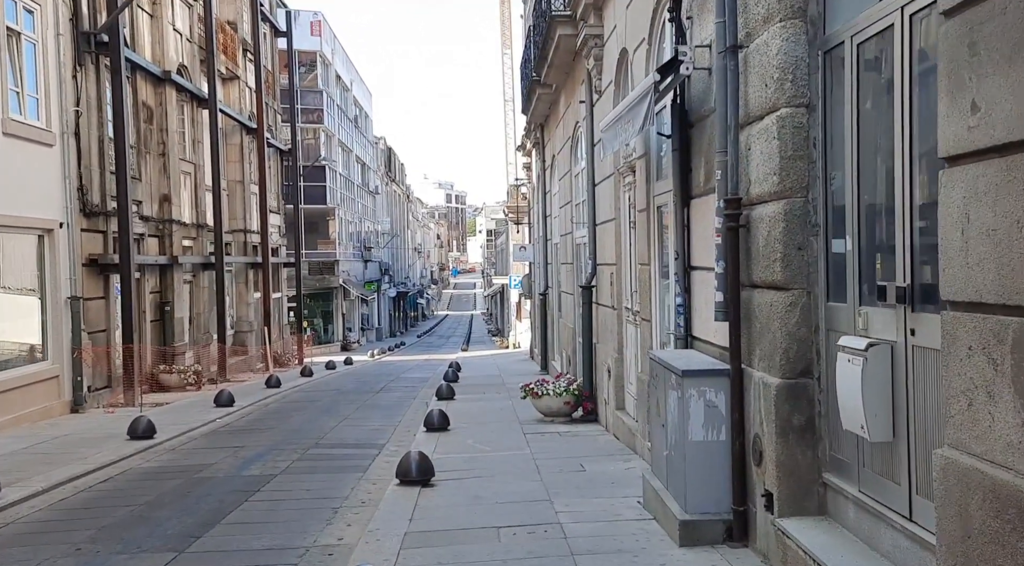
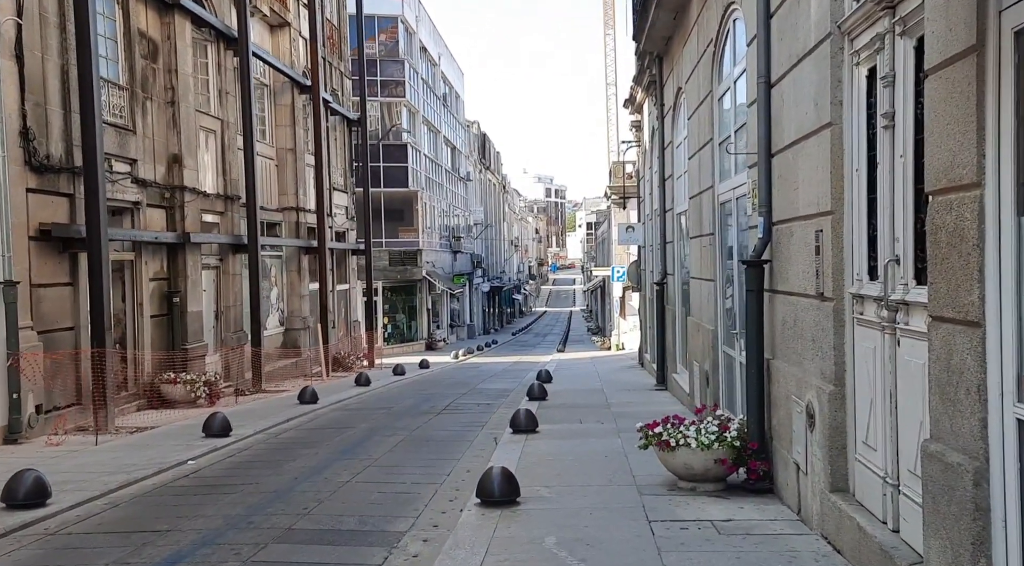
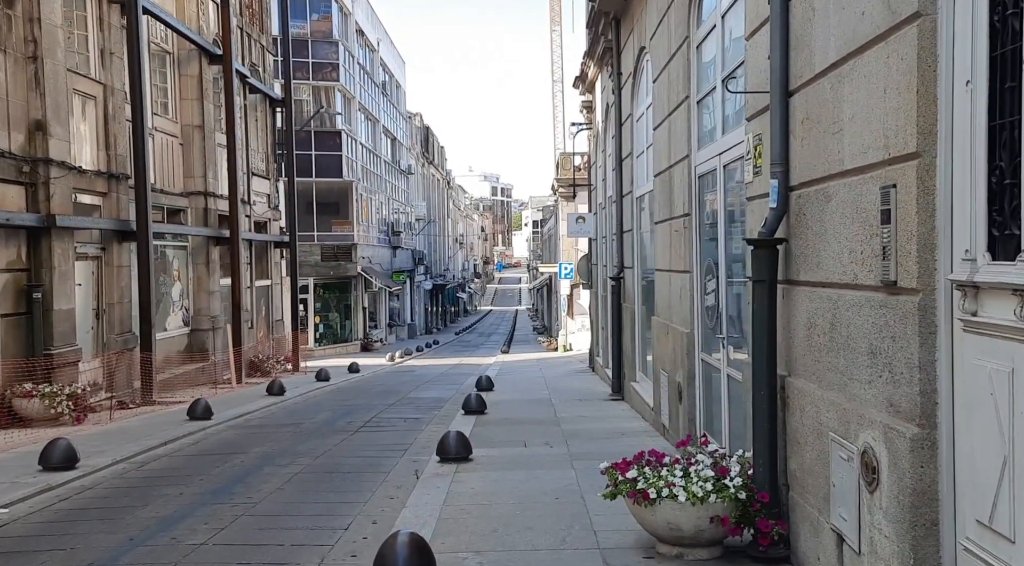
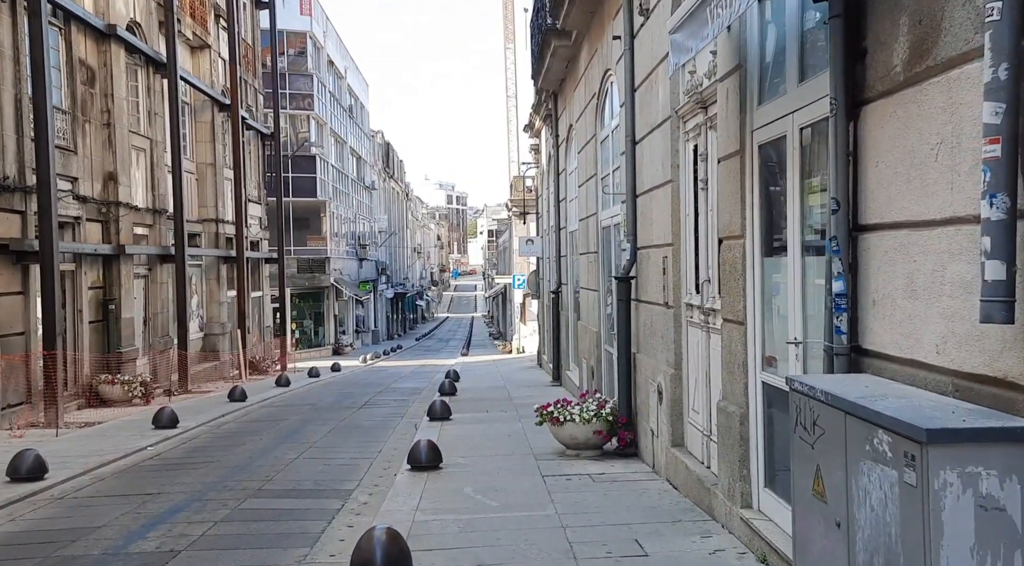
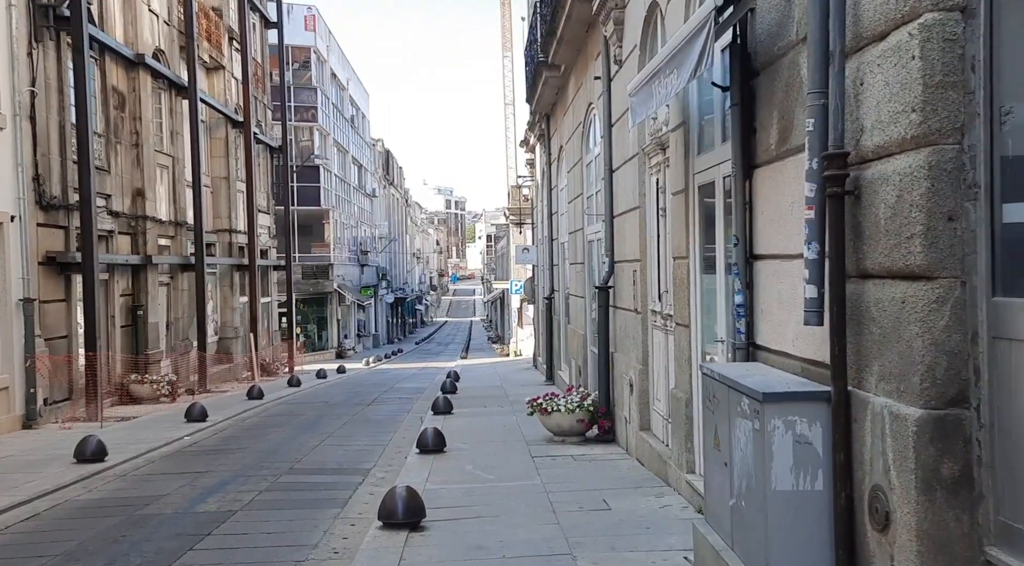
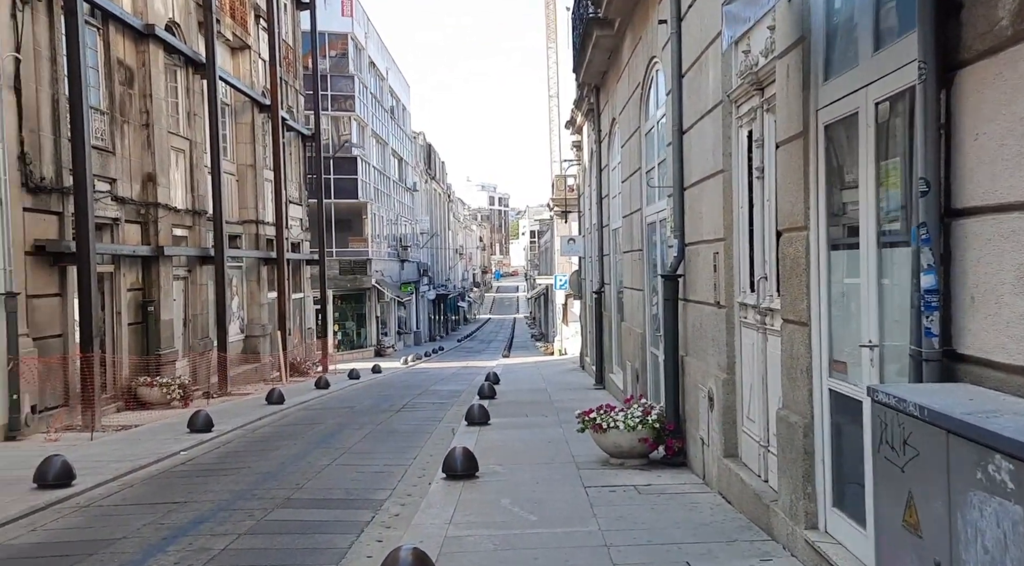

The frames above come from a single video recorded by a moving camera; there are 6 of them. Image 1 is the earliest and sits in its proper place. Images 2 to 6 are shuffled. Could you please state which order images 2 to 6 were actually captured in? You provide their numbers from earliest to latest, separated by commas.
5, 4, 6, 2, 3
